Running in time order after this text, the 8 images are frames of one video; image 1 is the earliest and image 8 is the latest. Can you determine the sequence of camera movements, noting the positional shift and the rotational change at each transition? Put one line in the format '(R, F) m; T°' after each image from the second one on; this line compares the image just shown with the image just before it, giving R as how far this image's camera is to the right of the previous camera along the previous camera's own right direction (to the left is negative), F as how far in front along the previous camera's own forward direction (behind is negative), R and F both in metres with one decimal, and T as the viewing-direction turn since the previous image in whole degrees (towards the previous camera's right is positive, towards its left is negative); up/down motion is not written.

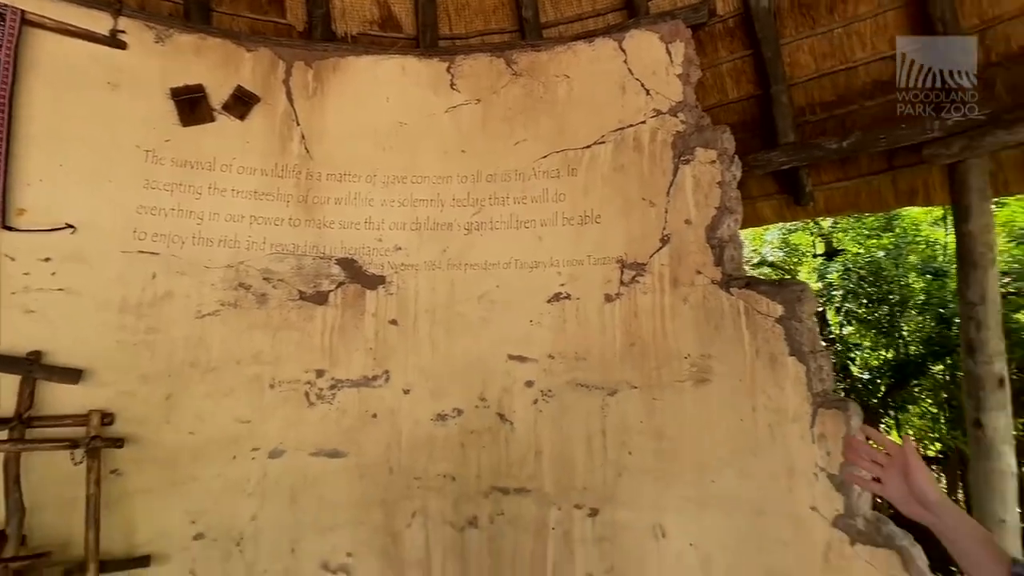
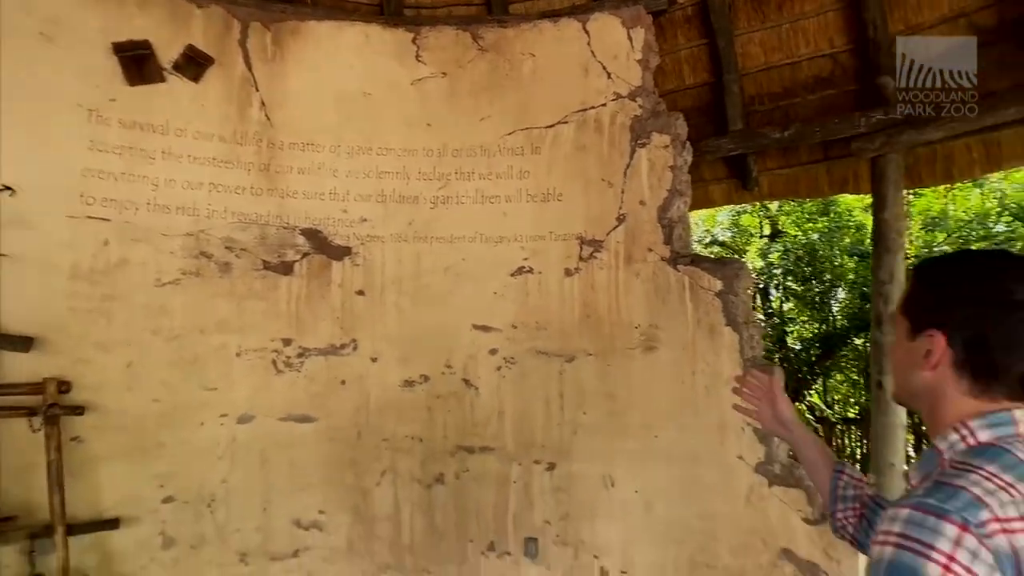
(-0.2, -0.2) m; +6°
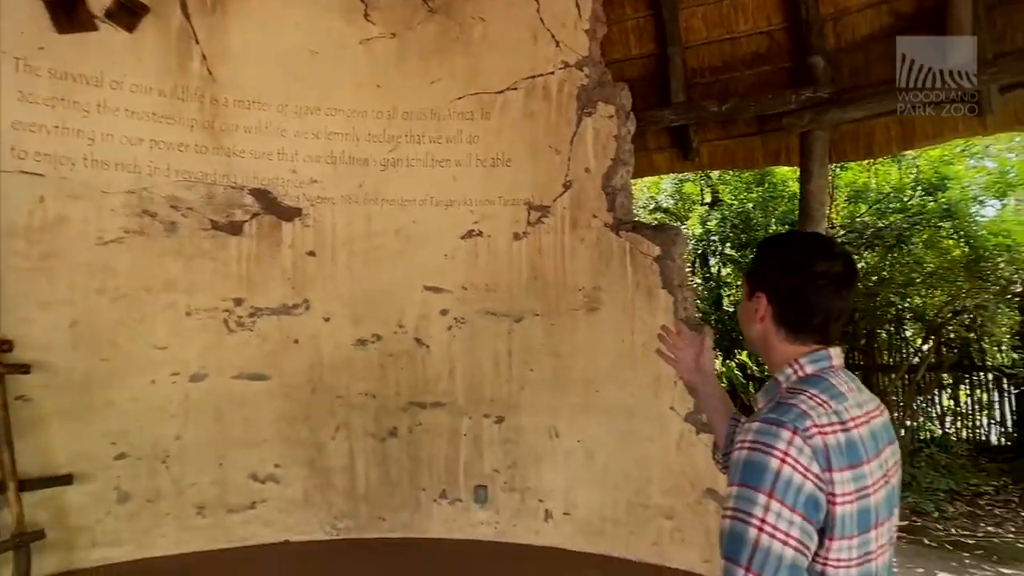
(0.0, -0.2) m; +5°
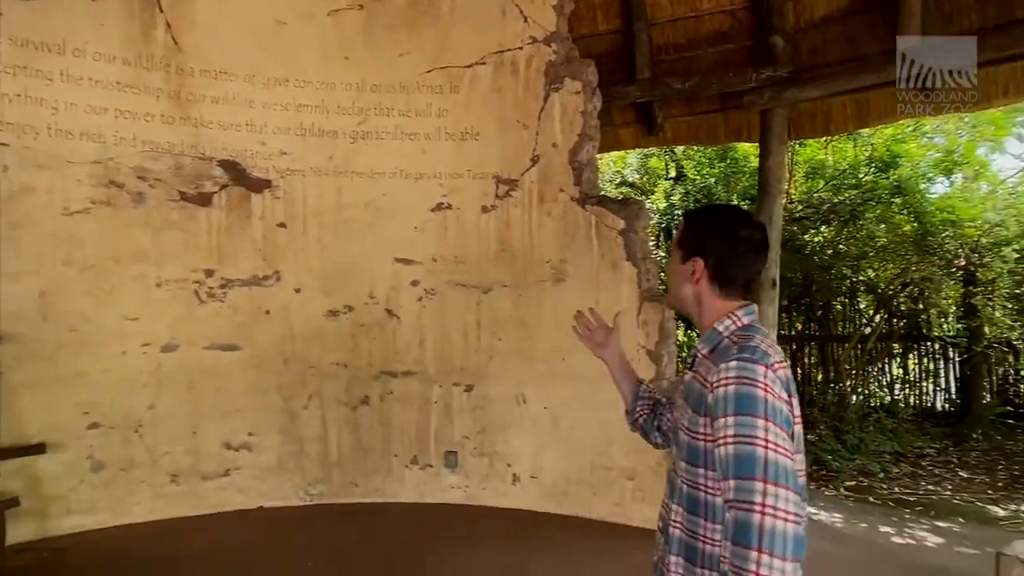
(0.0, -0.1) m; +2°
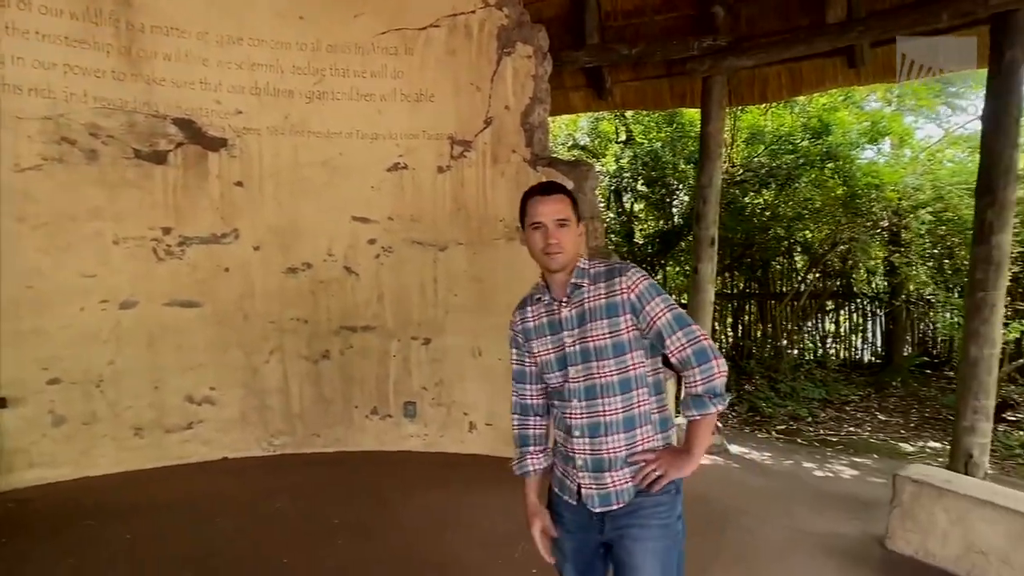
(0.0, -0.2) m; +4°
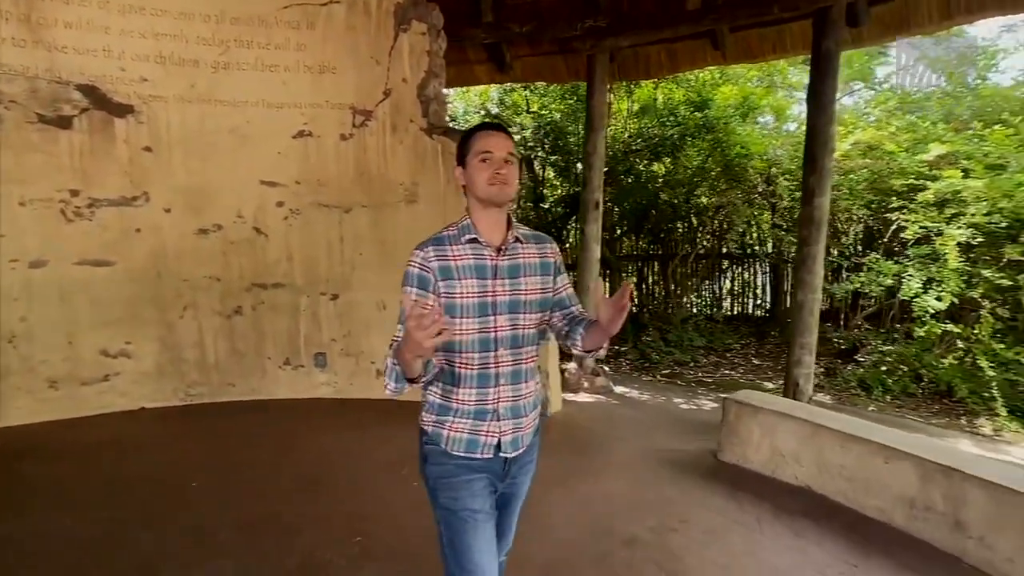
(+0.3, -0.5) m; +5°
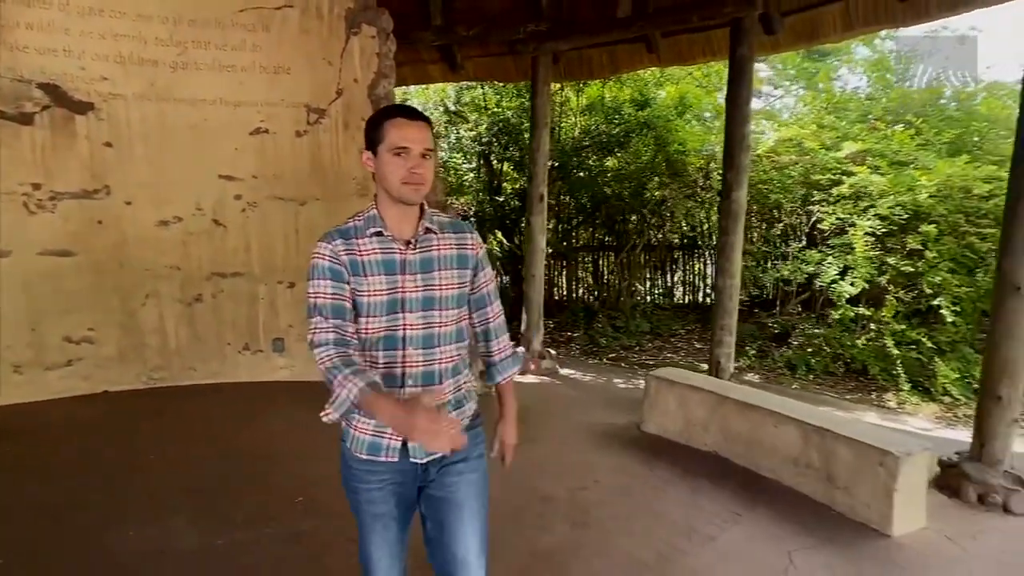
(+0.3, -0.4) m; +2°
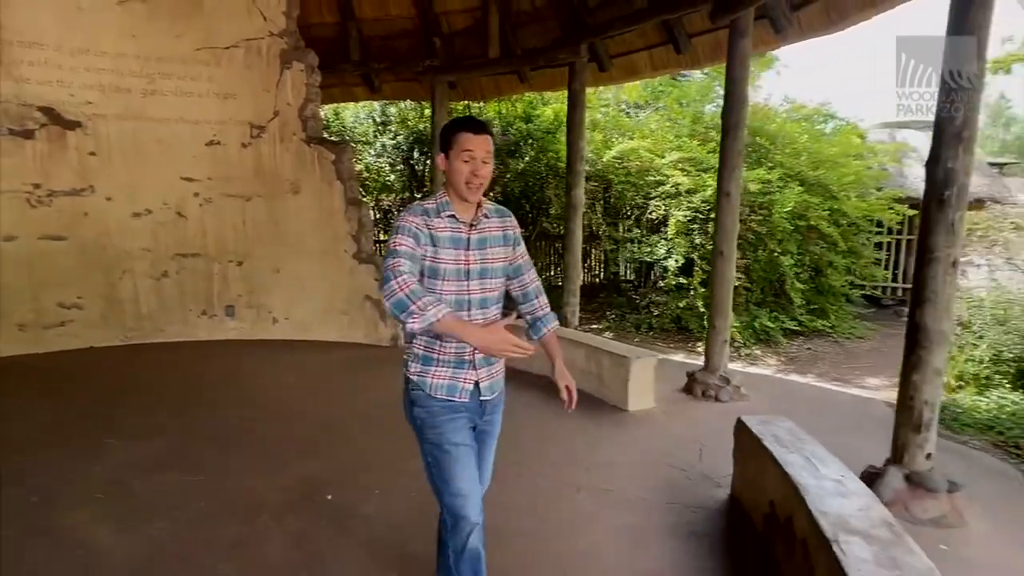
(+0.8, -1.7) m; +3°
